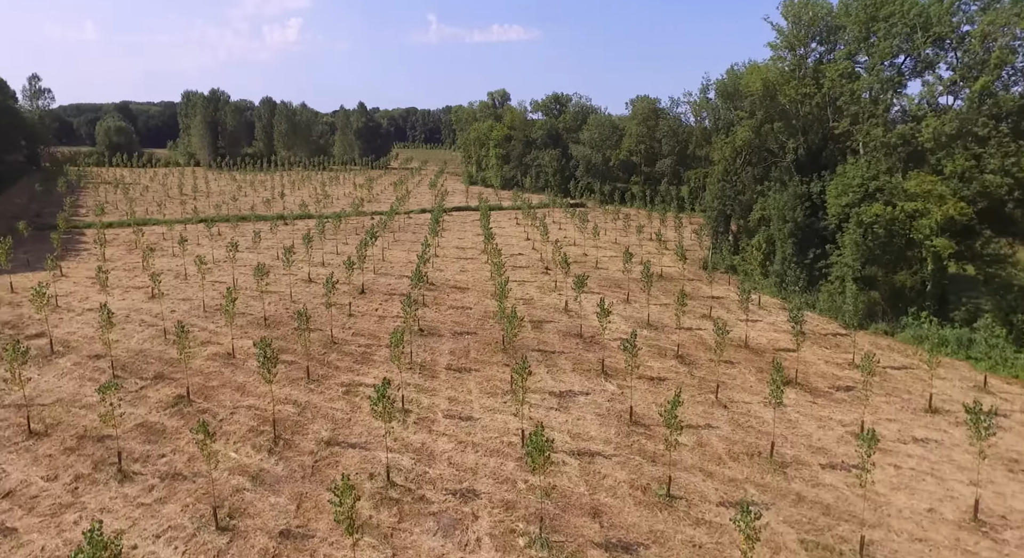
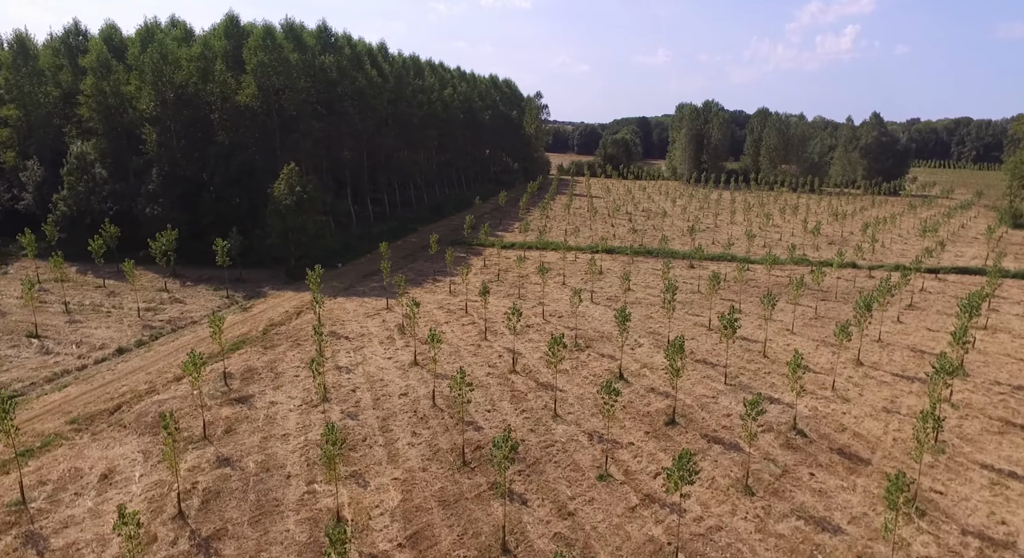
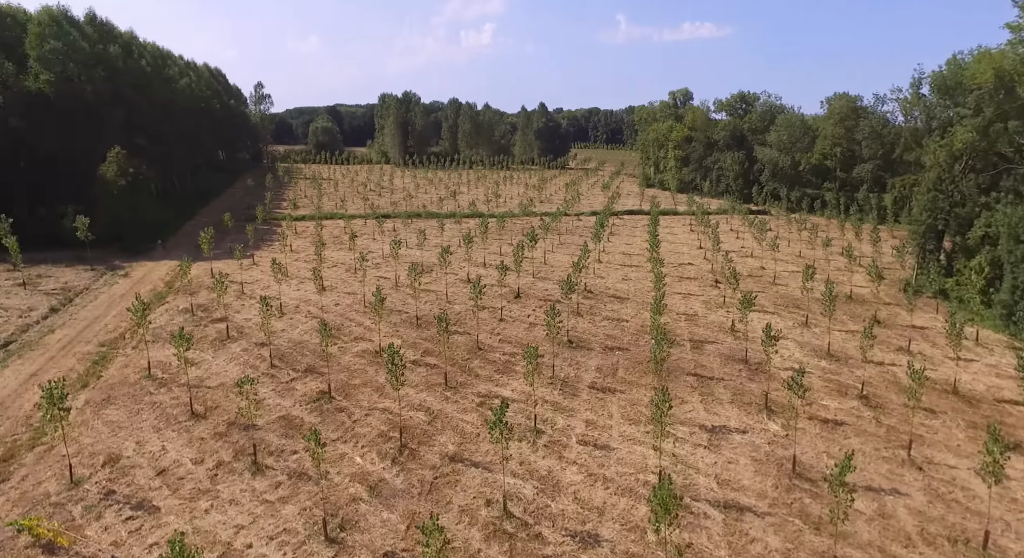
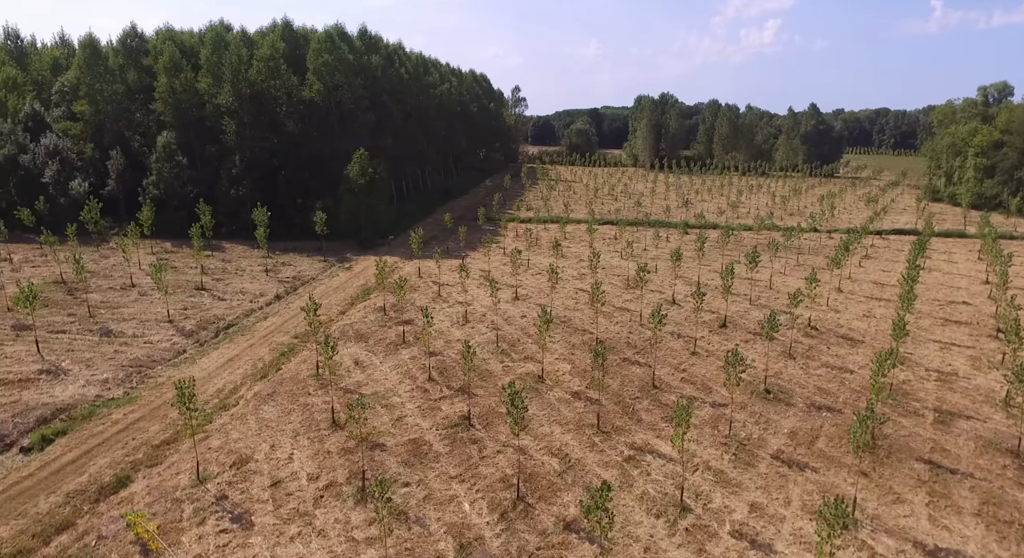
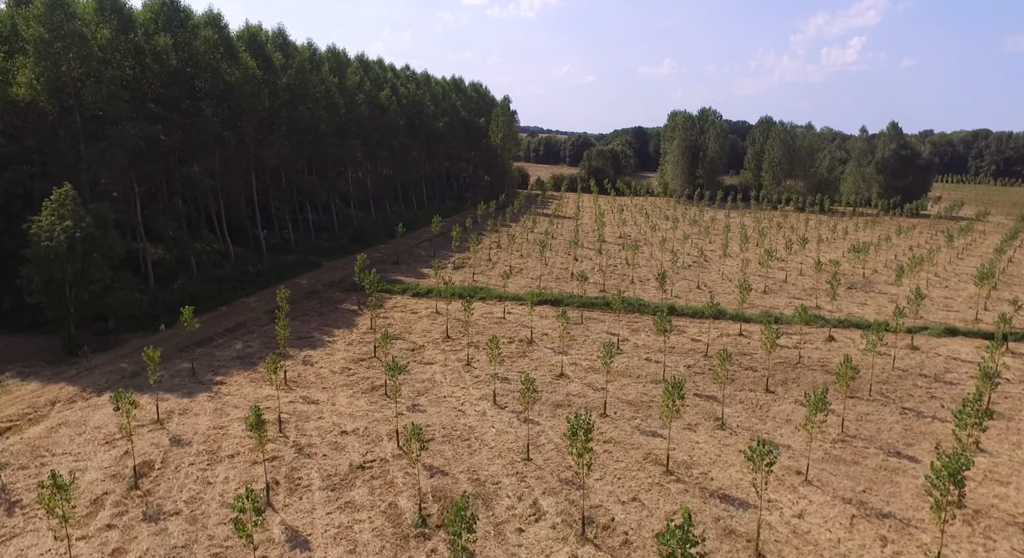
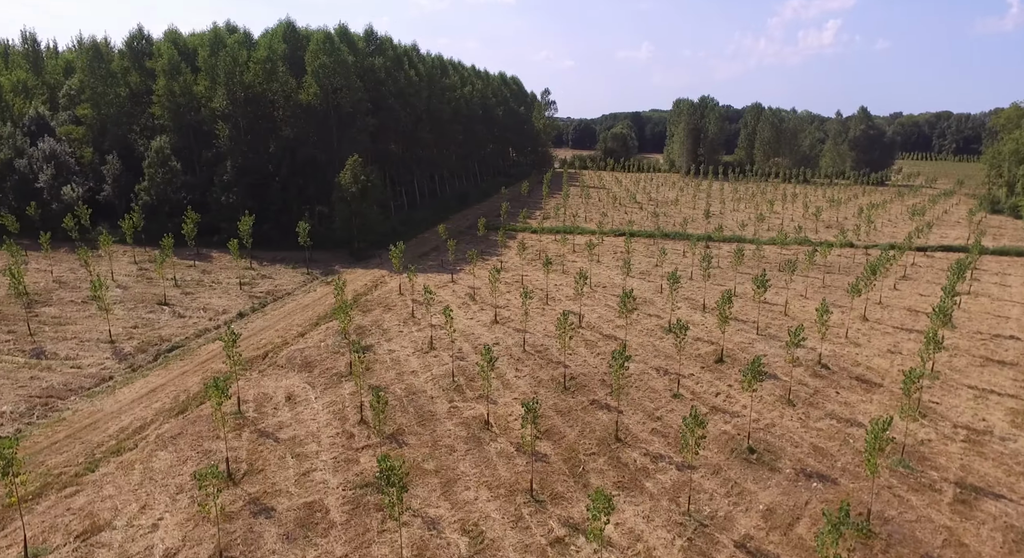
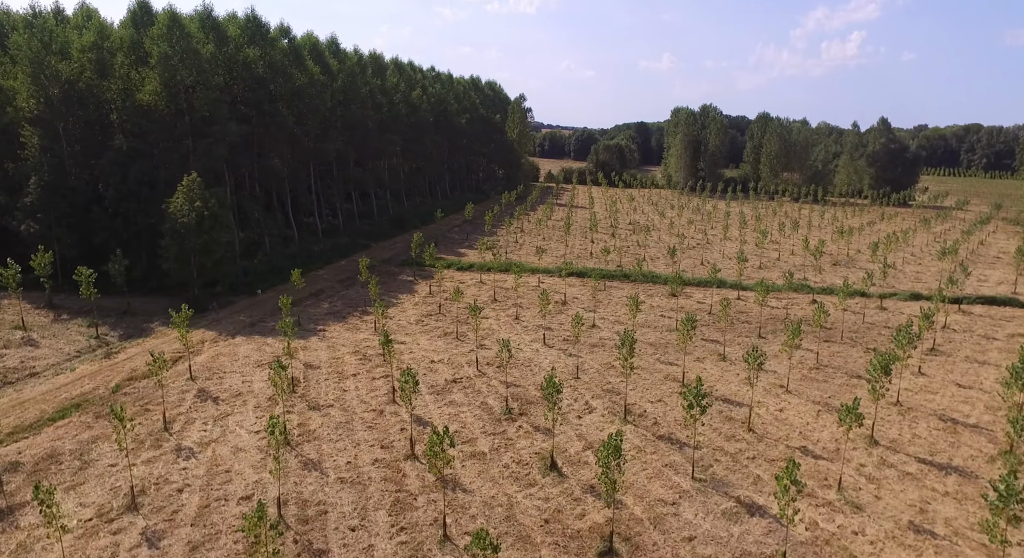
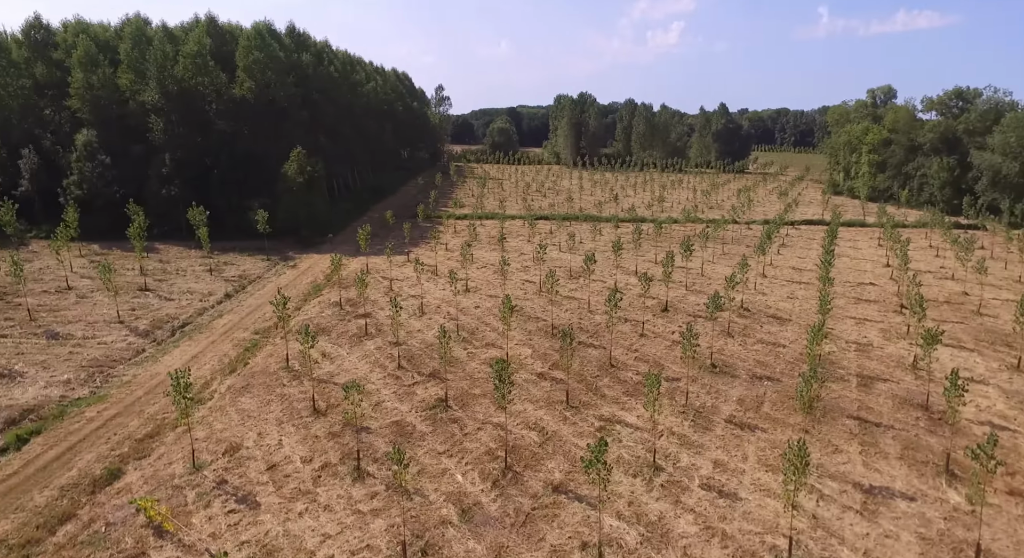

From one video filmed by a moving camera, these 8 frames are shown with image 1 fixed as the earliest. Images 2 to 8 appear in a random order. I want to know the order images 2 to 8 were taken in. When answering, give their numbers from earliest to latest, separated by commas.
3, 8, 4, 6, 2, 7, 5
